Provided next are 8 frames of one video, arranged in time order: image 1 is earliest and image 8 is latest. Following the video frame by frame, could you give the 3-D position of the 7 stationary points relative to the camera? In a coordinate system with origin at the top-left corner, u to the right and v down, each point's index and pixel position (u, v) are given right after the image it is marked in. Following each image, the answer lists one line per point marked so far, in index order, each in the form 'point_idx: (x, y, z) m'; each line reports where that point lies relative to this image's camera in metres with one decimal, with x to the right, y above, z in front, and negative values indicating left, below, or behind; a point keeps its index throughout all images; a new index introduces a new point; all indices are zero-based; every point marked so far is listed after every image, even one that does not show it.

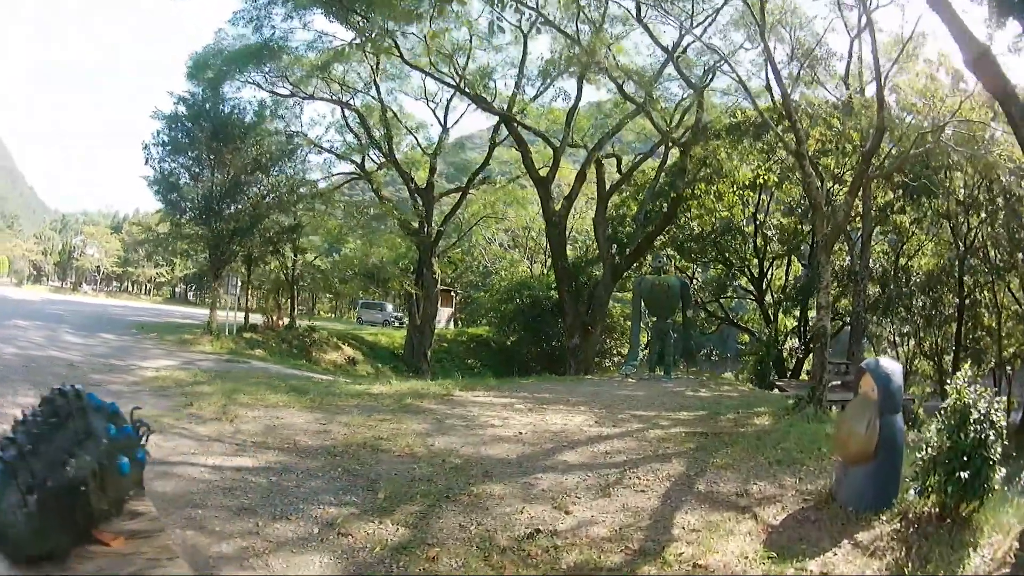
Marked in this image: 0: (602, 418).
0: (+0.7, -1.0, +6.1) m
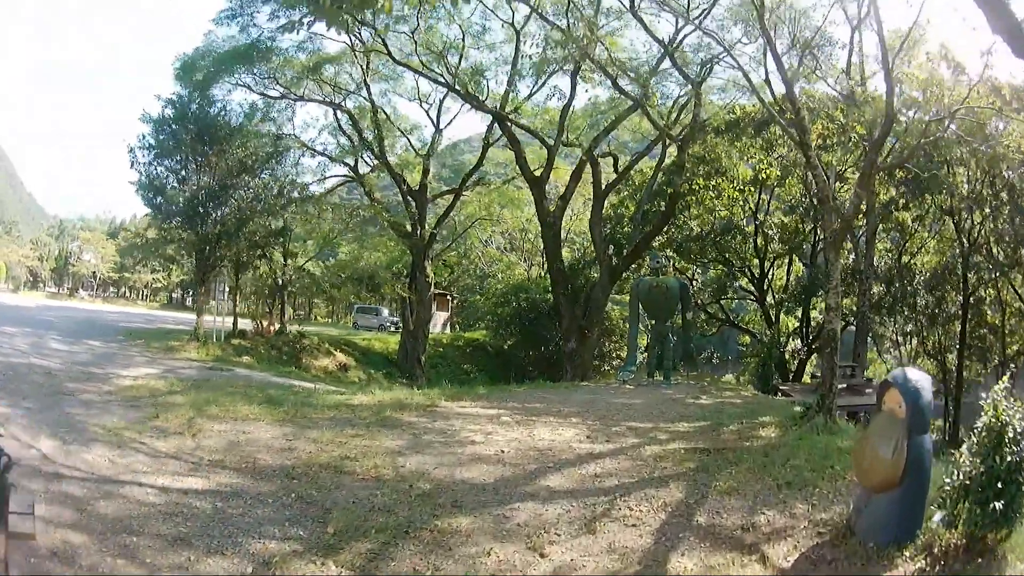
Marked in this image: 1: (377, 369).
0: (+0.6, -1.0, +5.6) m
1: (-3.1, -1.8, +18.4) m
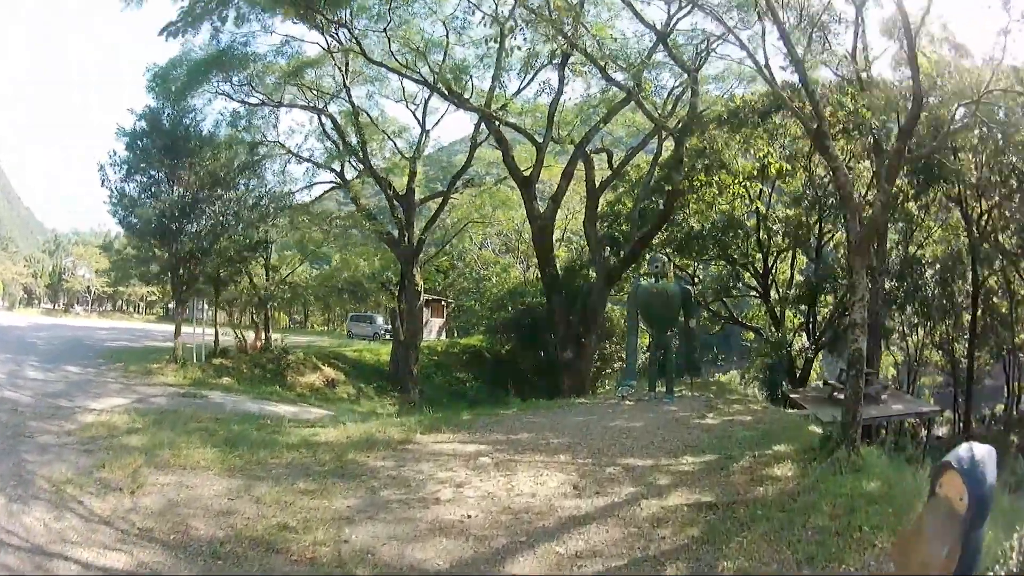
0: (+0.4, -1.2, +4.9) m
1: (-3.2, -2.0, +17.7) m
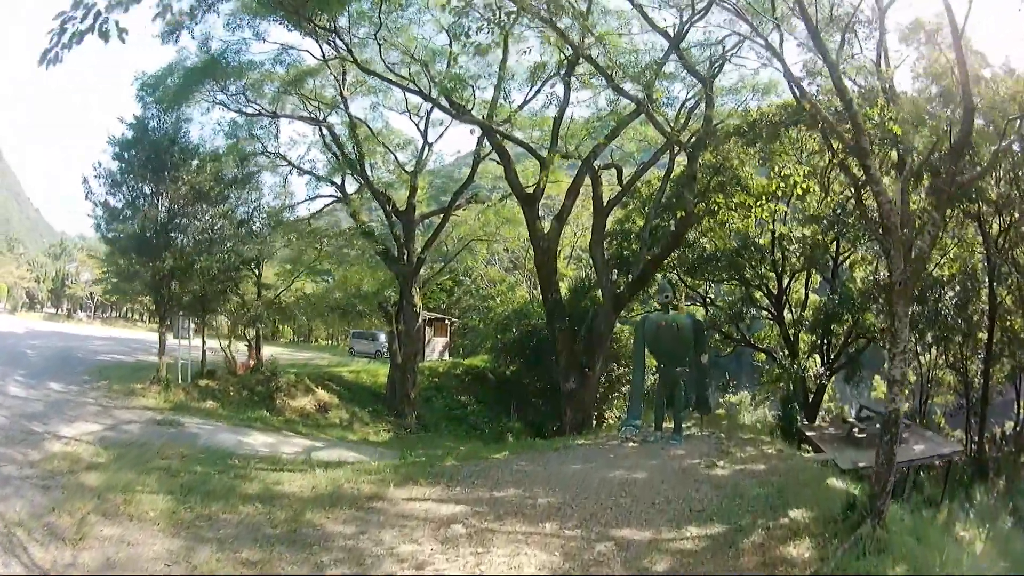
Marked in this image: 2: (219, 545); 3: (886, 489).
0: (+0.3, -1.4, +4.1) m
1: (-3.1, -2.5, +16.9) m
2: (-1.8, -1.5, +4.8) m
3: (+2.3, -1.2, +4.9) m
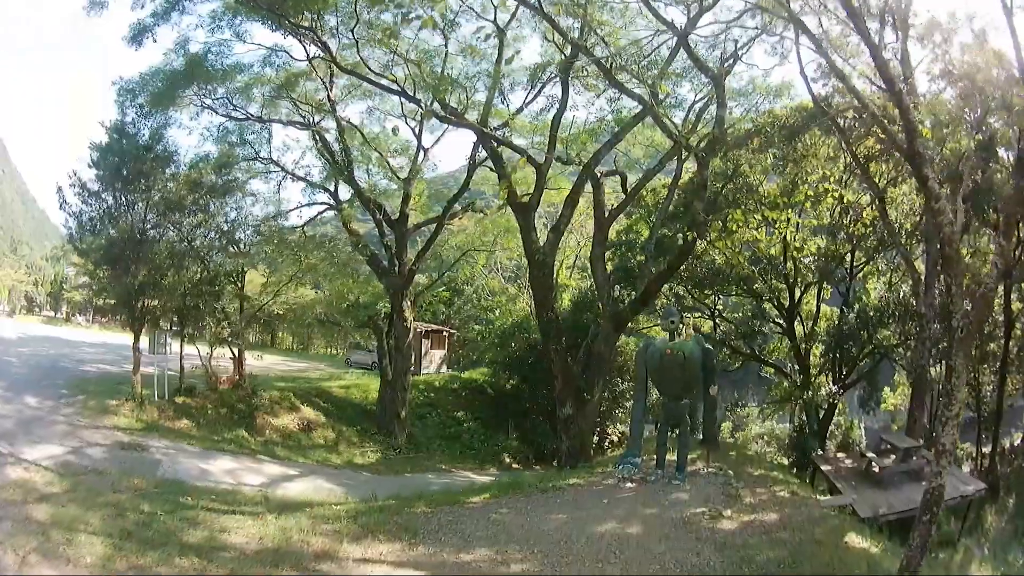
0: (+0.1, -1.6, +3.3) m
1: (-3.2, -2.7, +16.1) m
2: (-2.0, -1.7, +4.0) m
3: (+2.1, -1.4, +4.0) m
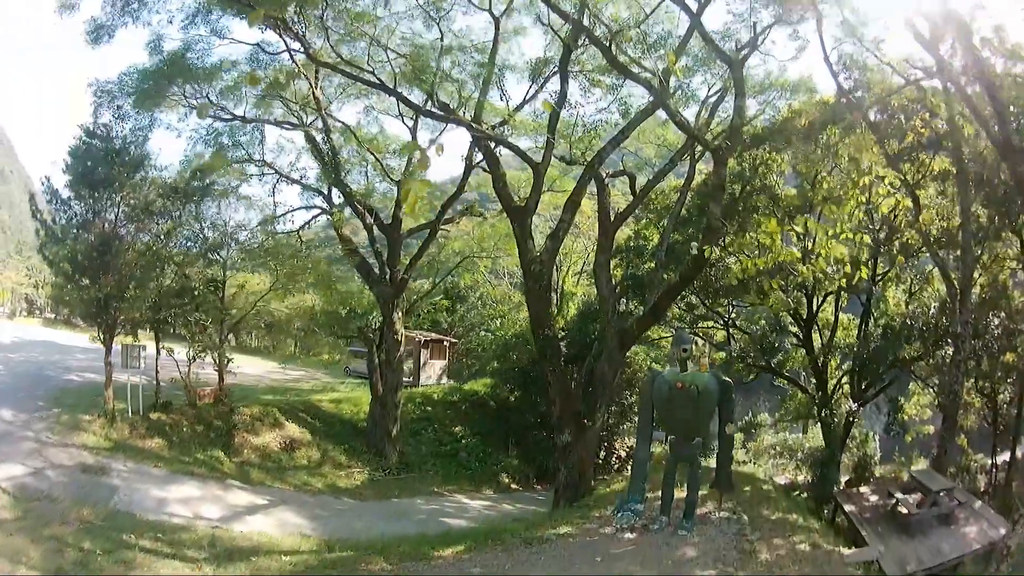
0: (-0.1, -1.7, +2.3) m
1: (-3.2, -2.9, +15.2) m
2: (-2.2, -1.8, +3.0) m
3: (+1.9, -1.5, +3.0) m
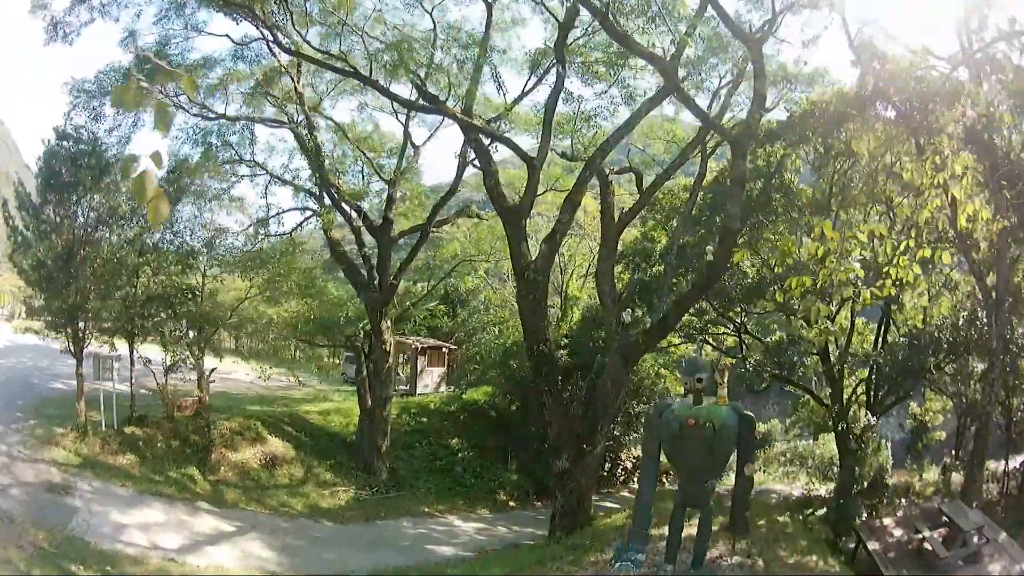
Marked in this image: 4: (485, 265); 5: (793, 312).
0: (-0.3, -1.8, +1.4) m
1: (-3.3, -3.0, +14.3) m
2: (-2.4, -1.9, +2.2) m
3: (+1.7, -1.6, +2.1) m
4: (-0.6, +0.5, +17.8) m
5: (+4.1, -0.3, +11.7) m
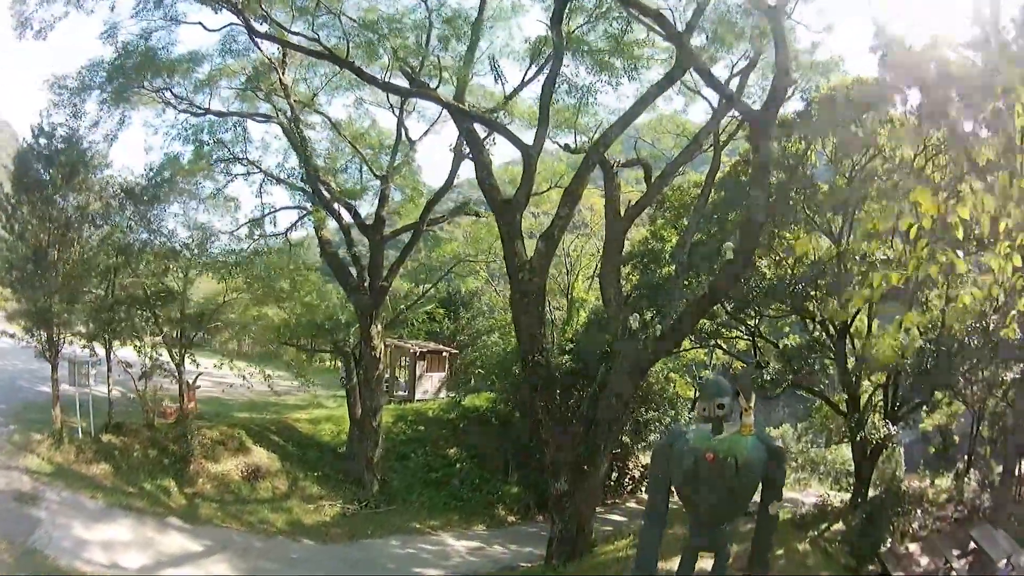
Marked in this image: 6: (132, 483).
0: (-0.5, -1.8, +0.7) m
1: (-3.3, -3.0, +13.6) m
2: (-2.6, -1.9, +1.5) m
3: (+1.6, -1.6, +1.3) m
4: (-0.6, +0.5, +17.1) m
5: (+4.1, -0.4, +10.9) m
6: (-5.3, -2.6, +11.0) m
